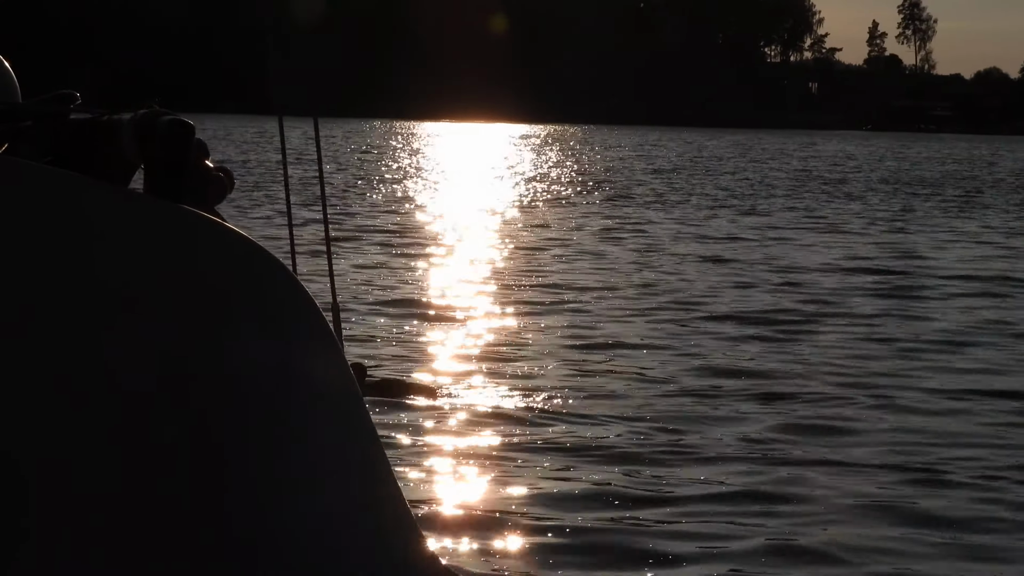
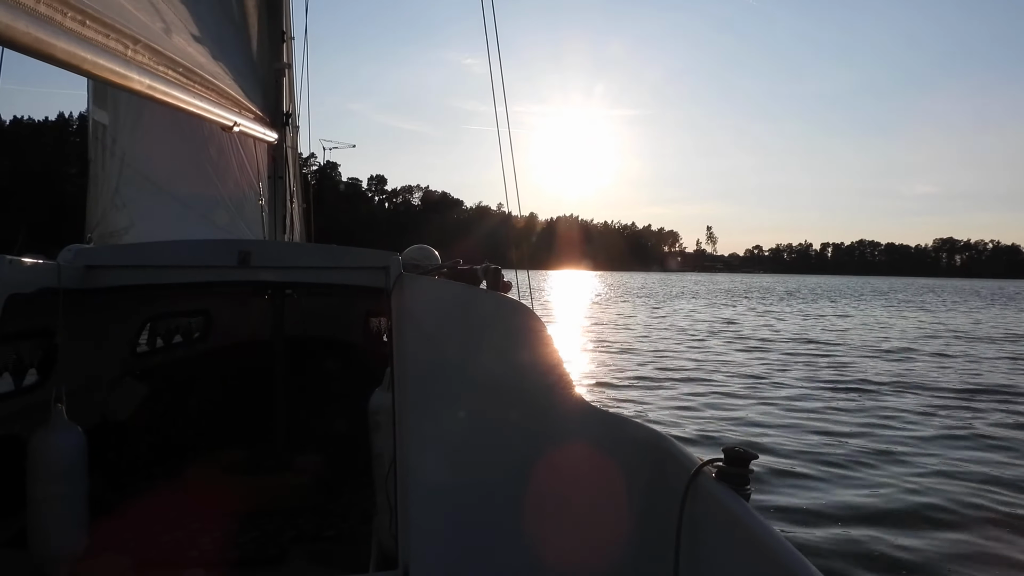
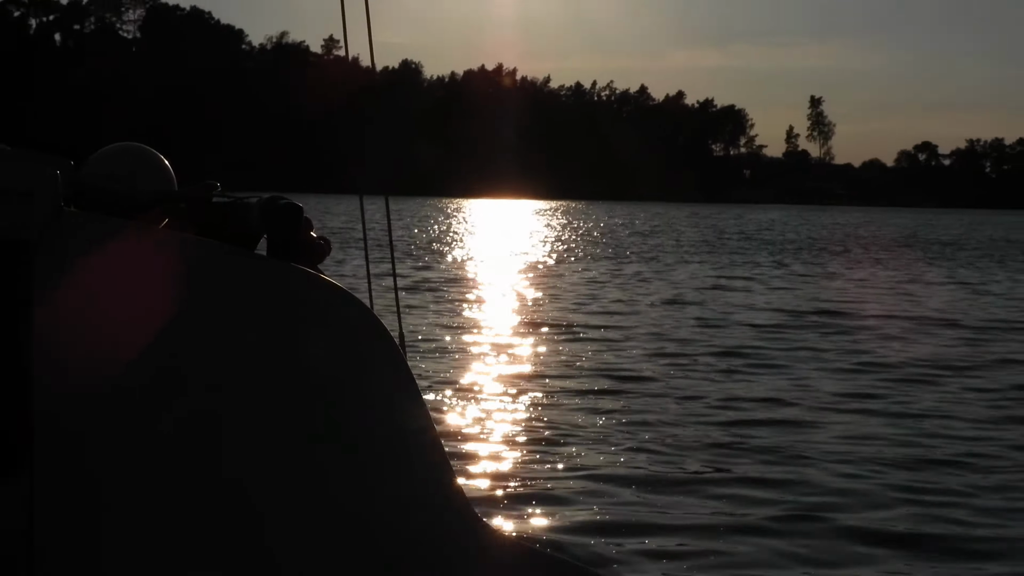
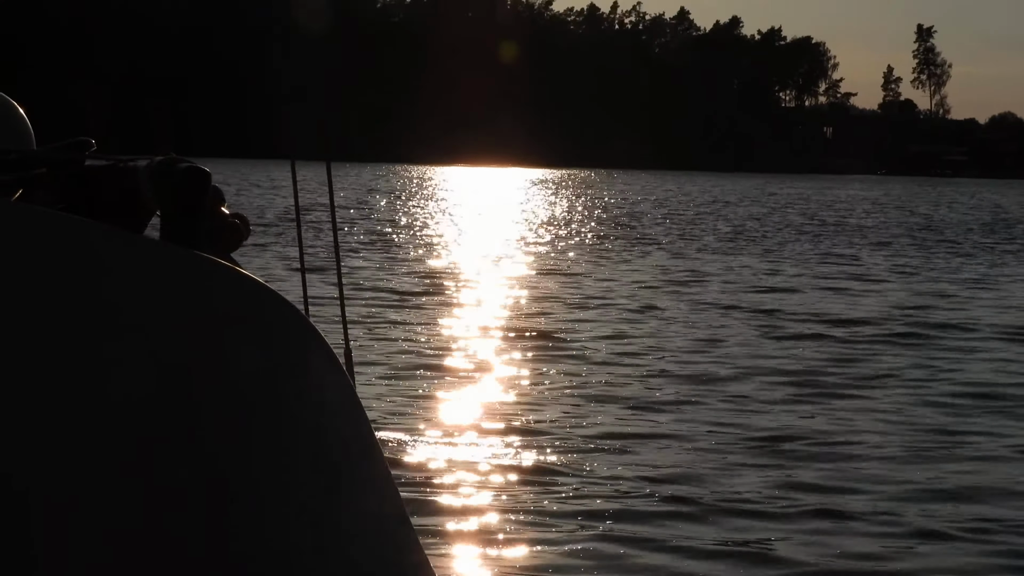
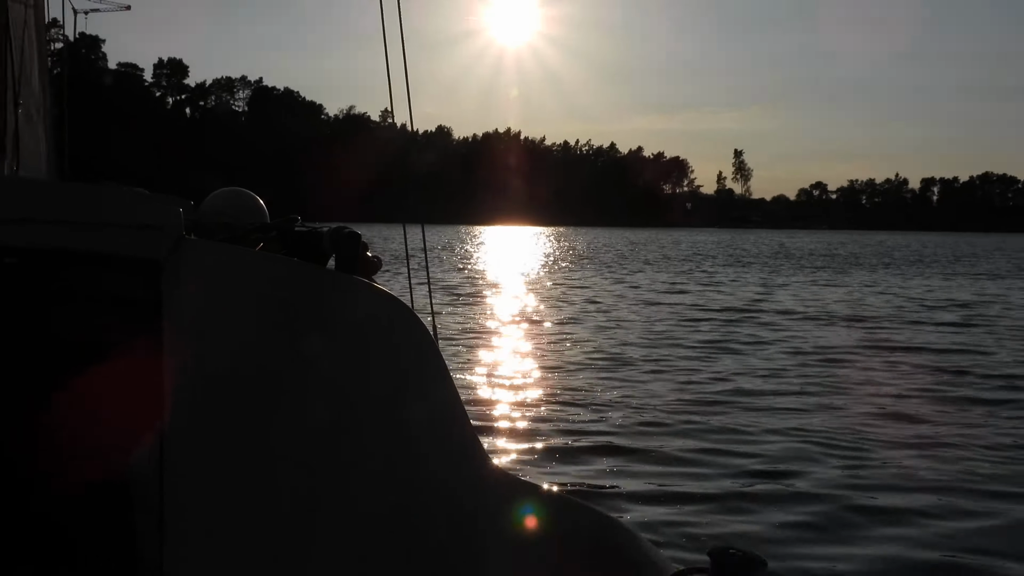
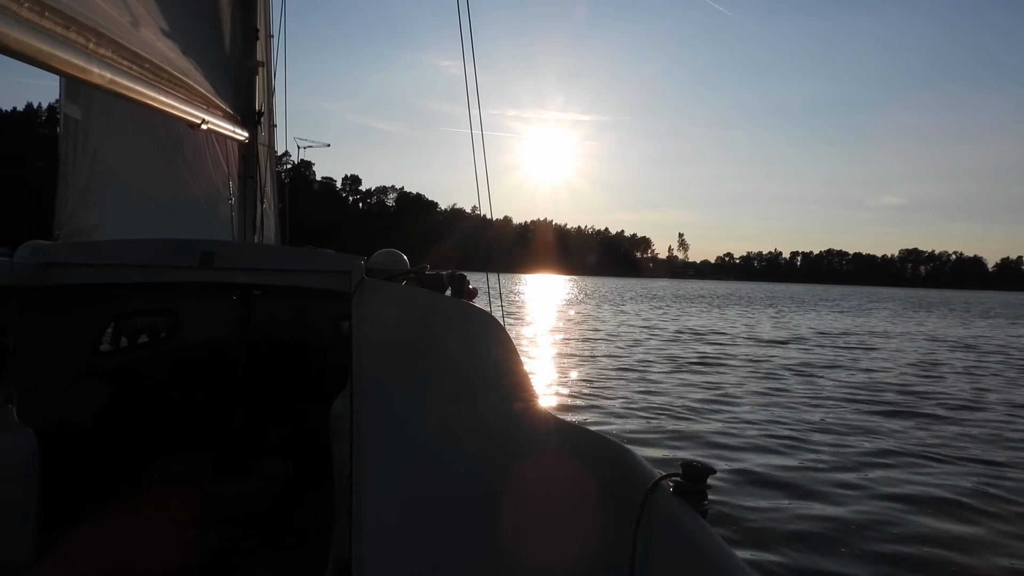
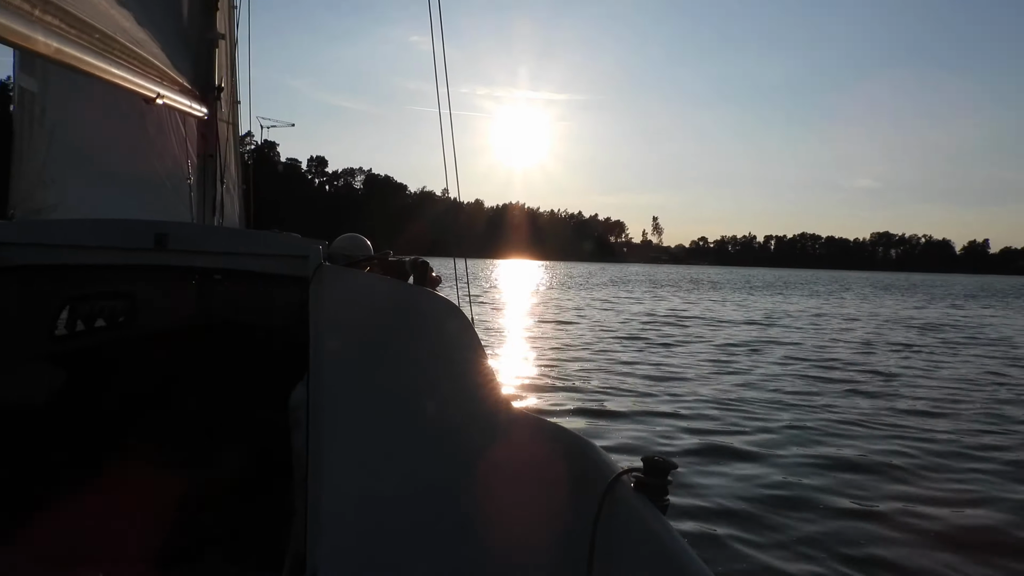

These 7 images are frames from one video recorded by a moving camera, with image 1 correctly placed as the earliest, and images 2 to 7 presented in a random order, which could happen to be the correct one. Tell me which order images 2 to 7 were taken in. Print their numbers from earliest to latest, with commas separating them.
4, 3, 5, 7, 6, 2
